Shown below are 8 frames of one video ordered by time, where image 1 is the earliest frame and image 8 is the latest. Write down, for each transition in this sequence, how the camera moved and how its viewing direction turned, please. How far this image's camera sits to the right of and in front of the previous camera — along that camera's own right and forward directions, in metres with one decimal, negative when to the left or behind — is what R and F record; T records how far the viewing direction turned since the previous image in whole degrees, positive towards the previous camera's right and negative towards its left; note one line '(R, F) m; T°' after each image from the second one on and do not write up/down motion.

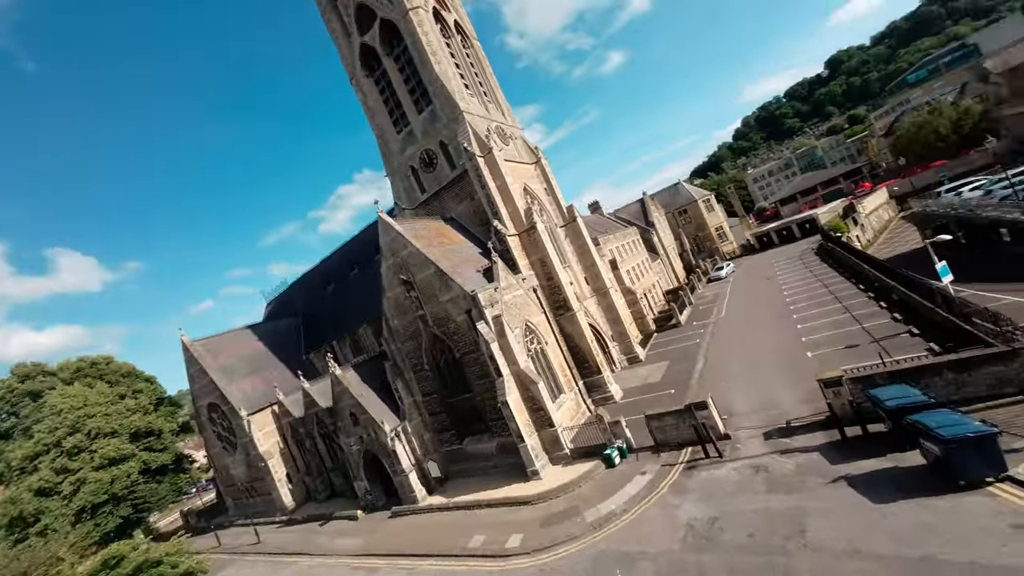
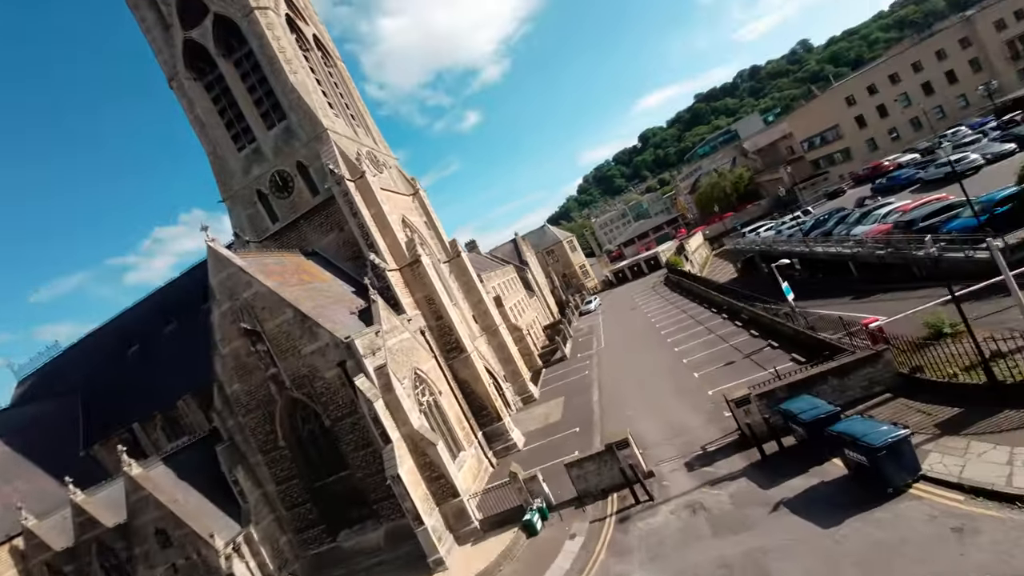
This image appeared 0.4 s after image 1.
(-0.6, +2.2) m; +19°
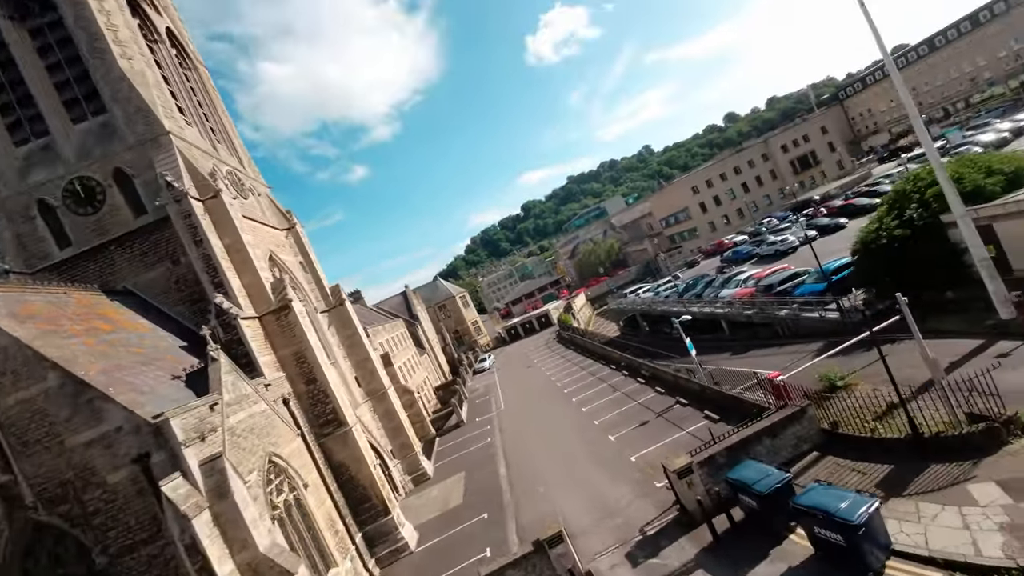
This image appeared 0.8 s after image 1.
(-0.6, +2.3) m; +16°
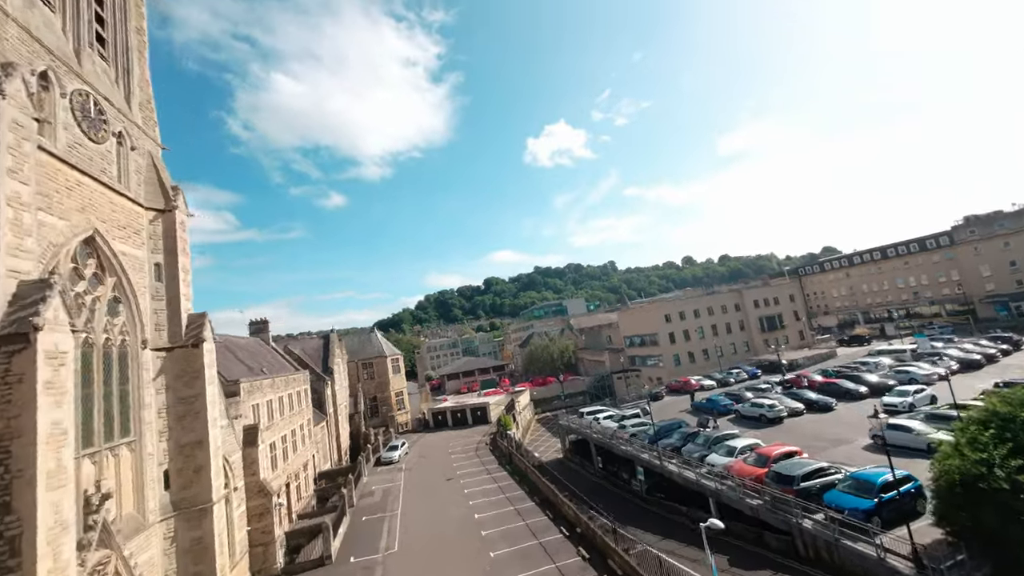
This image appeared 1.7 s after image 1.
(-0.8, +5.9) m; +6°
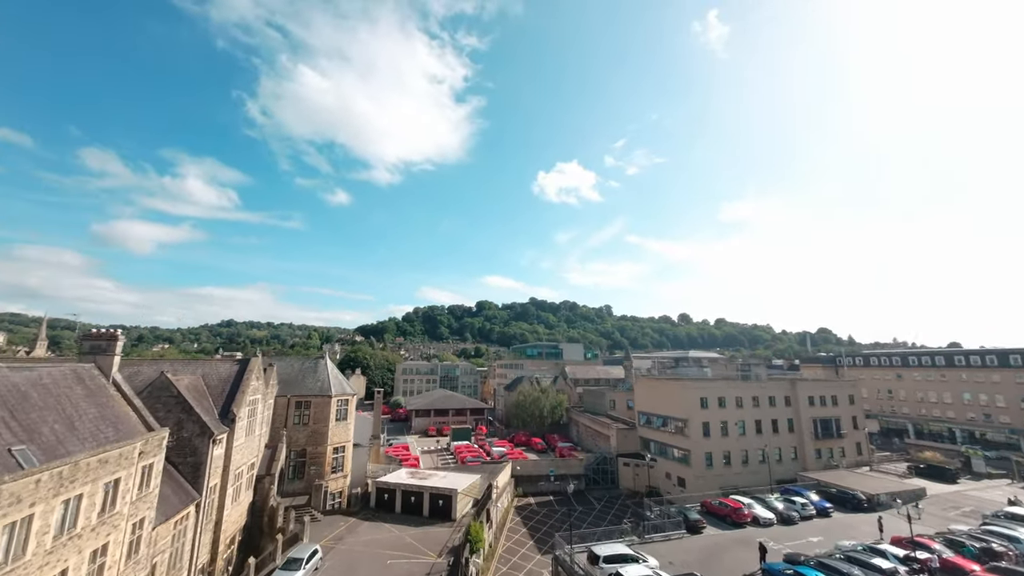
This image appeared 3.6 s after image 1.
(-1.4, +11.8) m; +1°
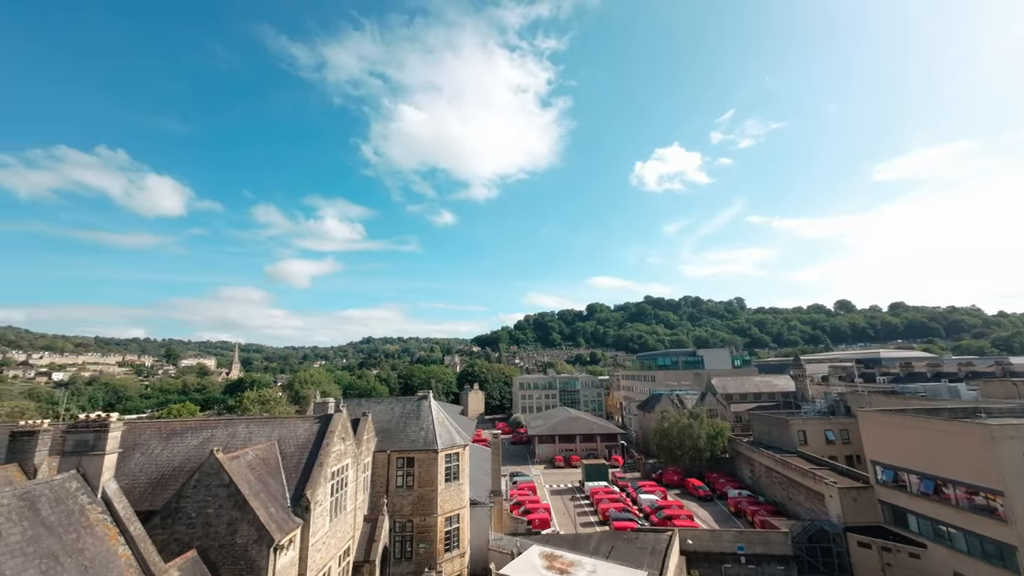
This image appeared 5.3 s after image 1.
(-2.9, +10.3) m; -15°
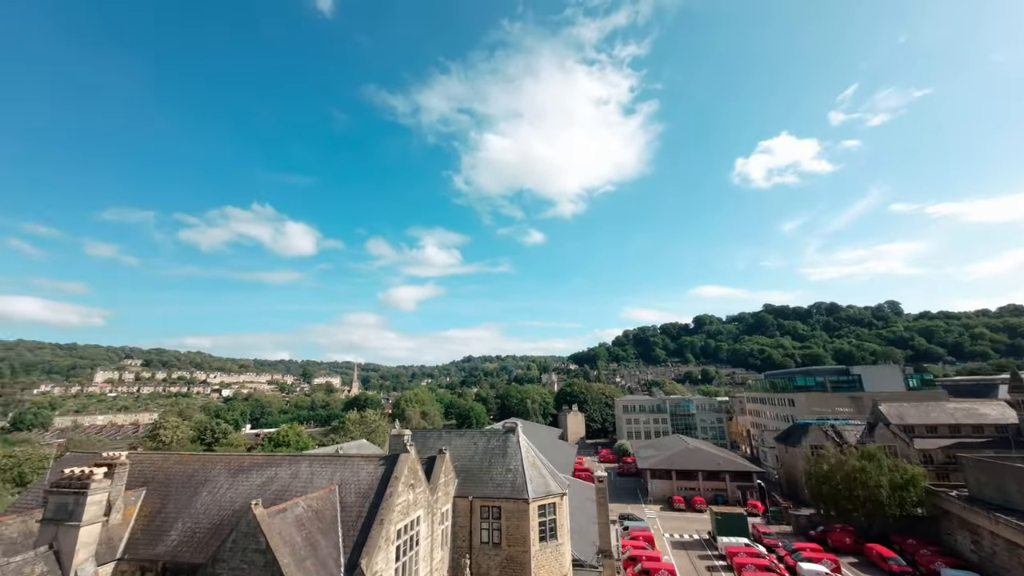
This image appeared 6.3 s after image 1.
(-0.3, +5.5) m; -13°
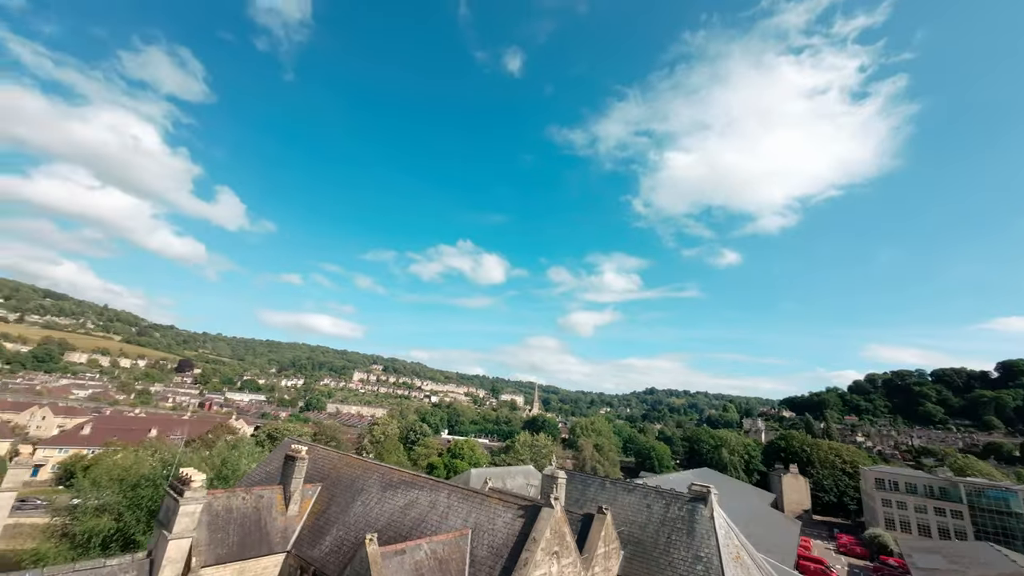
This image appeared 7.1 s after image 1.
(+0.1, +4.7) m; -26°
